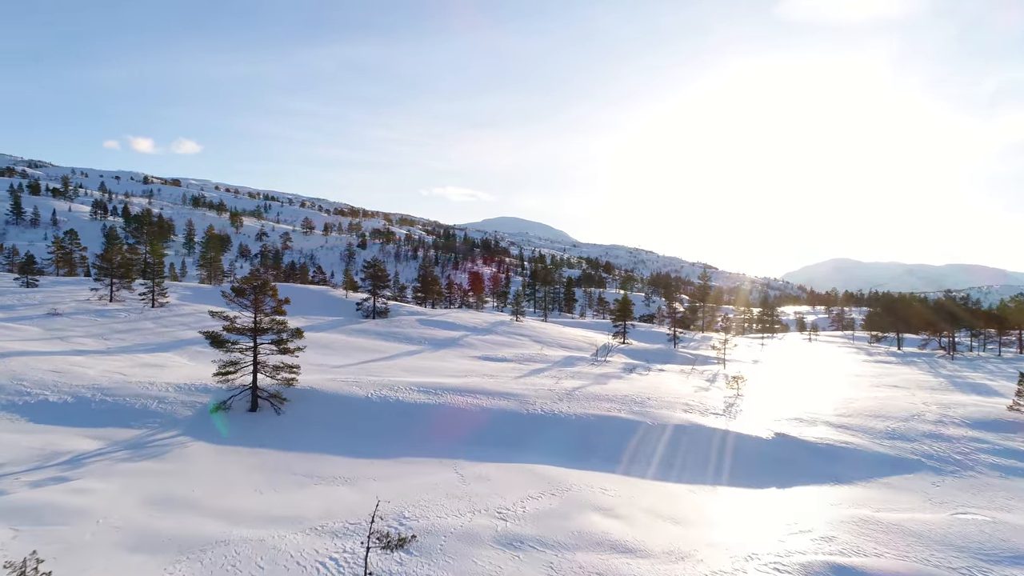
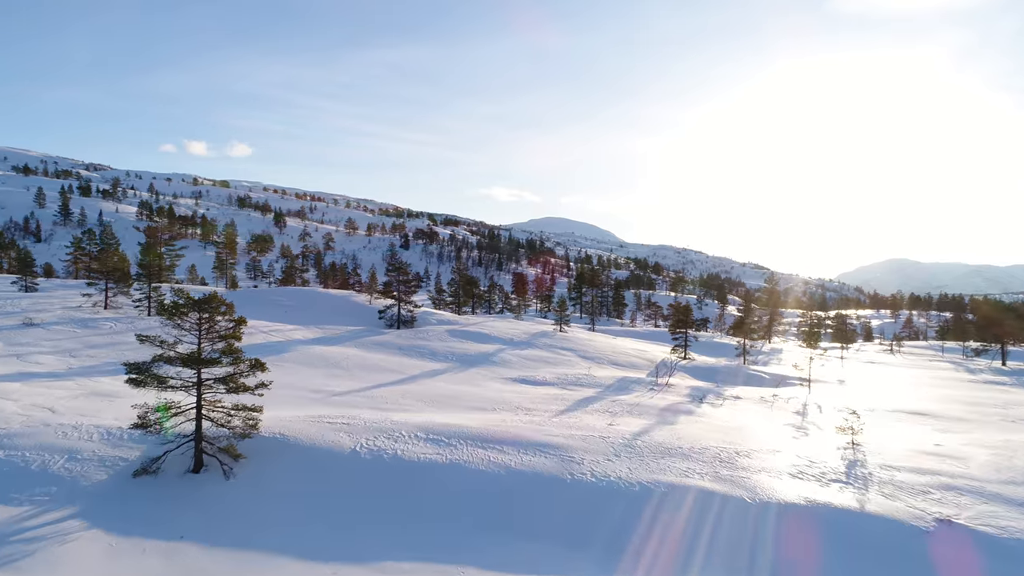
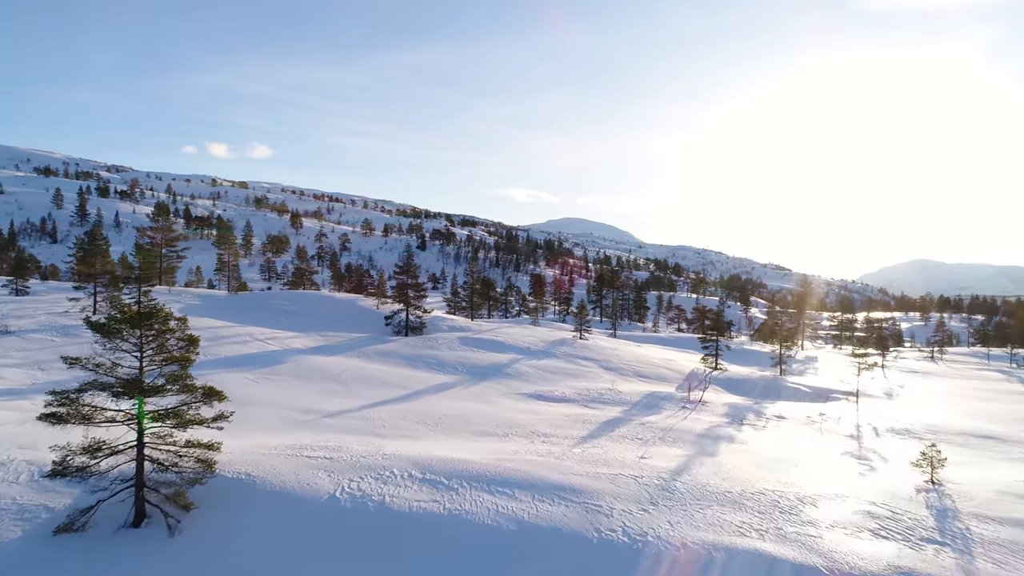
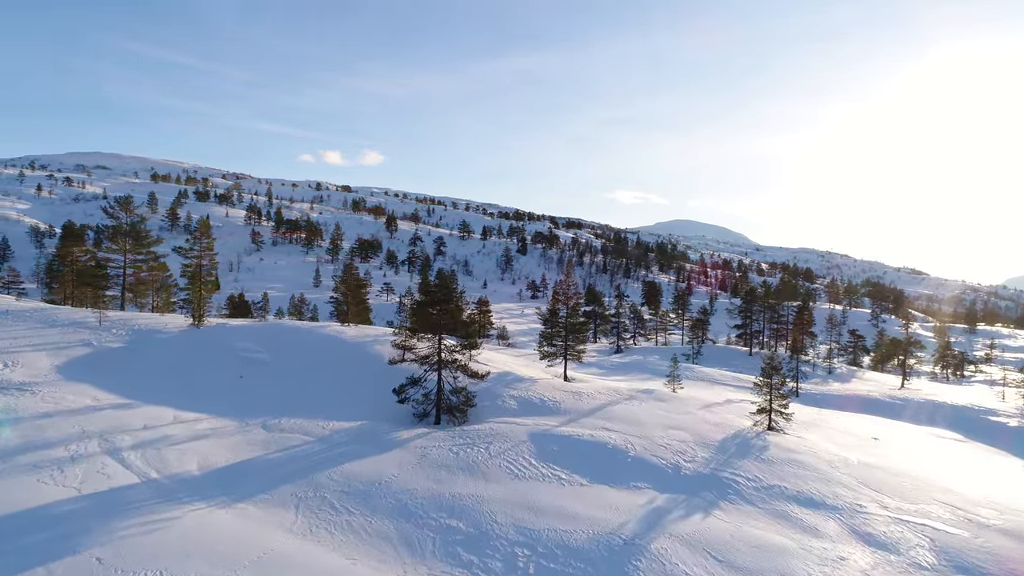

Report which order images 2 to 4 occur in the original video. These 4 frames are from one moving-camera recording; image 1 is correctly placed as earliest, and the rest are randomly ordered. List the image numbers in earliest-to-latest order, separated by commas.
2, 3, 4
